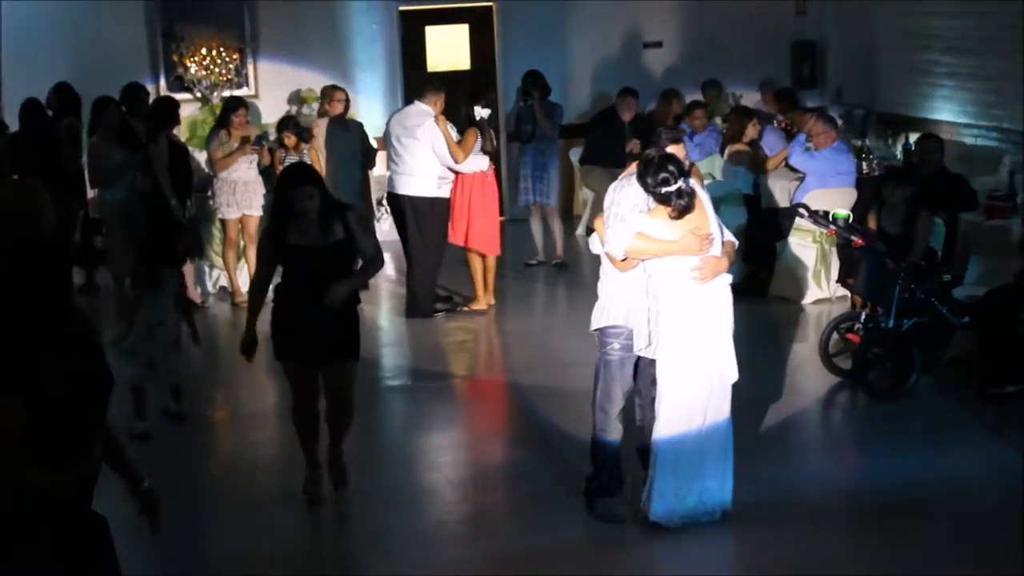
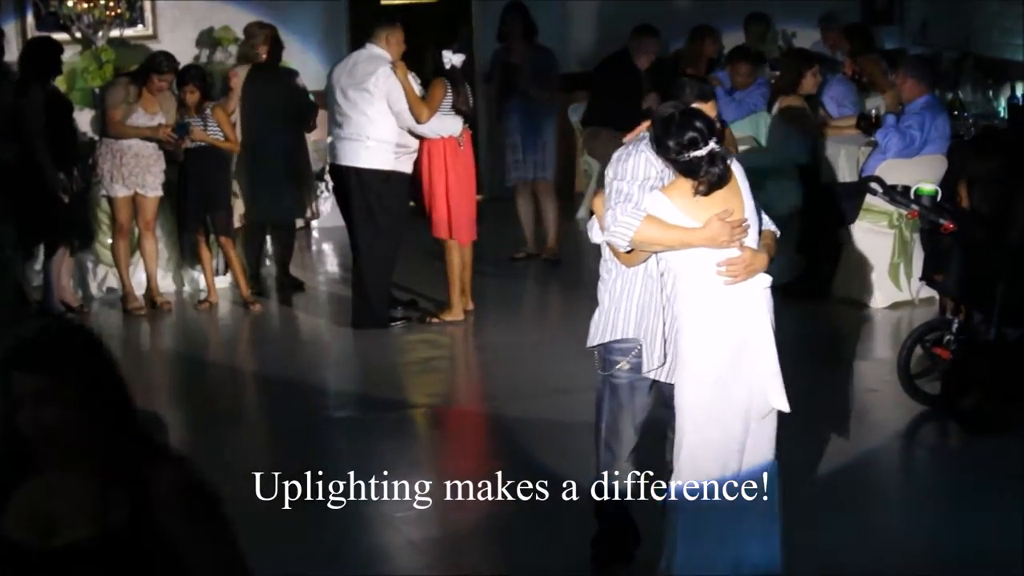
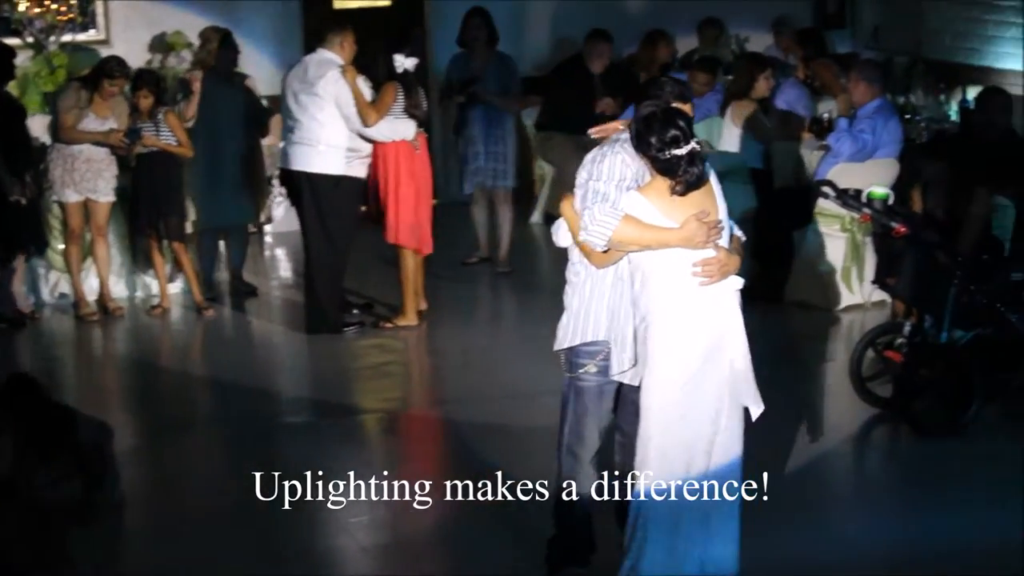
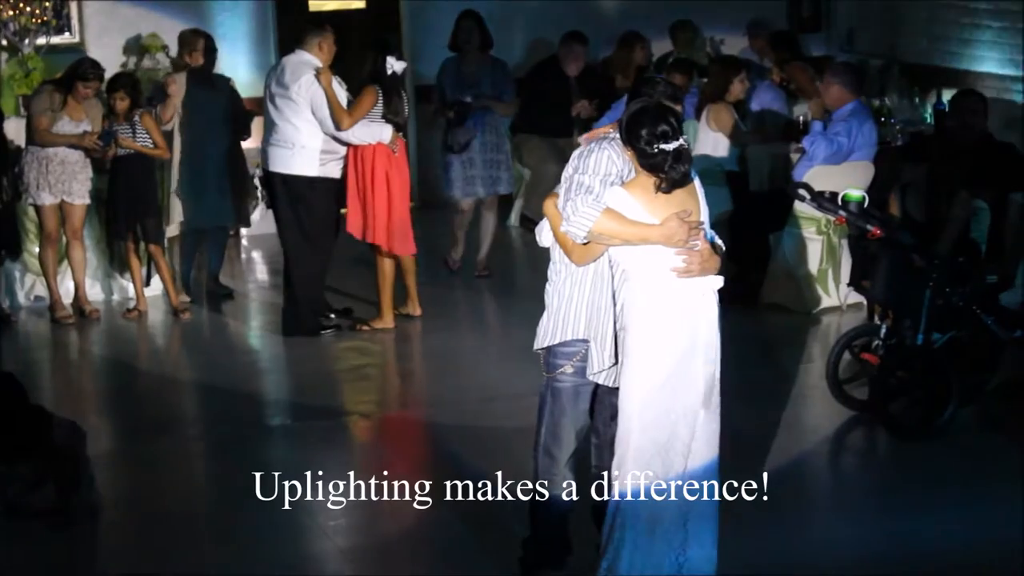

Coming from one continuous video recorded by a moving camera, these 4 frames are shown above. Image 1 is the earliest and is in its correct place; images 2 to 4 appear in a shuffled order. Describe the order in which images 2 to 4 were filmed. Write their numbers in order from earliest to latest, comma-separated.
2, 3, 4
